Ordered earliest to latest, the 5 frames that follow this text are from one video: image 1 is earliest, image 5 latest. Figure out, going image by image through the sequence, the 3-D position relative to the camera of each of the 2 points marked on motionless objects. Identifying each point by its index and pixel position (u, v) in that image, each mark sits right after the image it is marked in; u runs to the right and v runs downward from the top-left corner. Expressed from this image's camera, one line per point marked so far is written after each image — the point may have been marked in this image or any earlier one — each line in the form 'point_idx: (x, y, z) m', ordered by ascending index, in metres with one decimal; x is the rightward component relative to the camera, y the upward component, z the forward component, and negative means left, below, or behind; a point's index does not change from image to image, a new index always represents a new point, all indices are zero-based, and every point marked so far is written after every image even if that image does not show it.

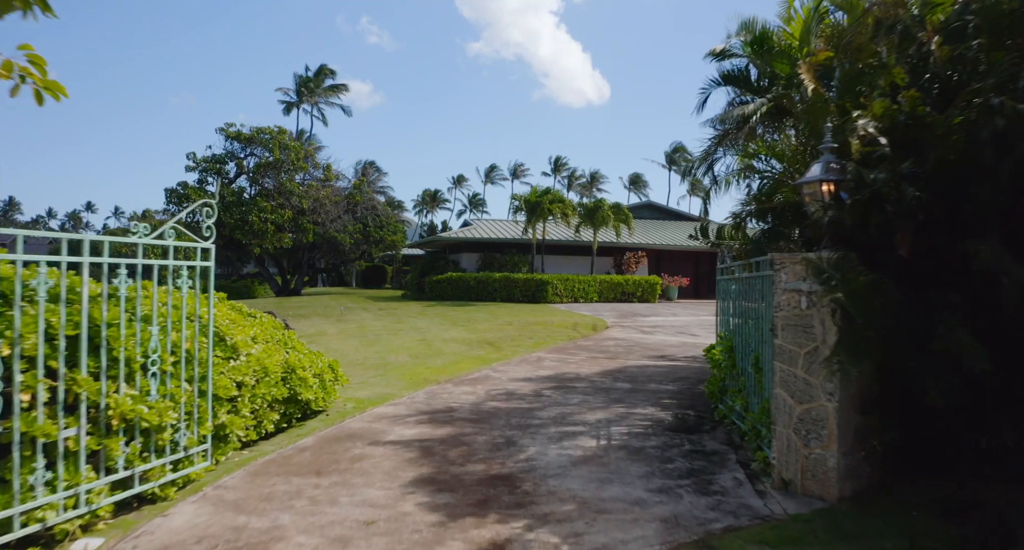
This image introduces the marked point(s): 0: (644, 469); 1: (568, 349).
0: (+1.0, -1.5, +4.8) m
1: (+1.0, -1.4, +11.3) m
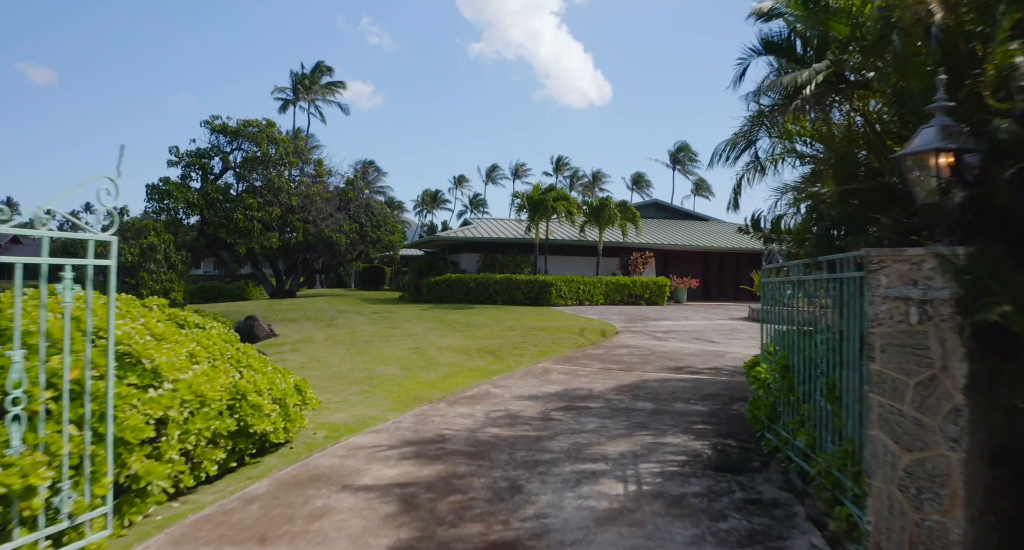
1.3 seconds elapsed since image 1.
0: (+1.1, -1.6, +3.7) m
1: (+1.1, -1.4, +10.1) m
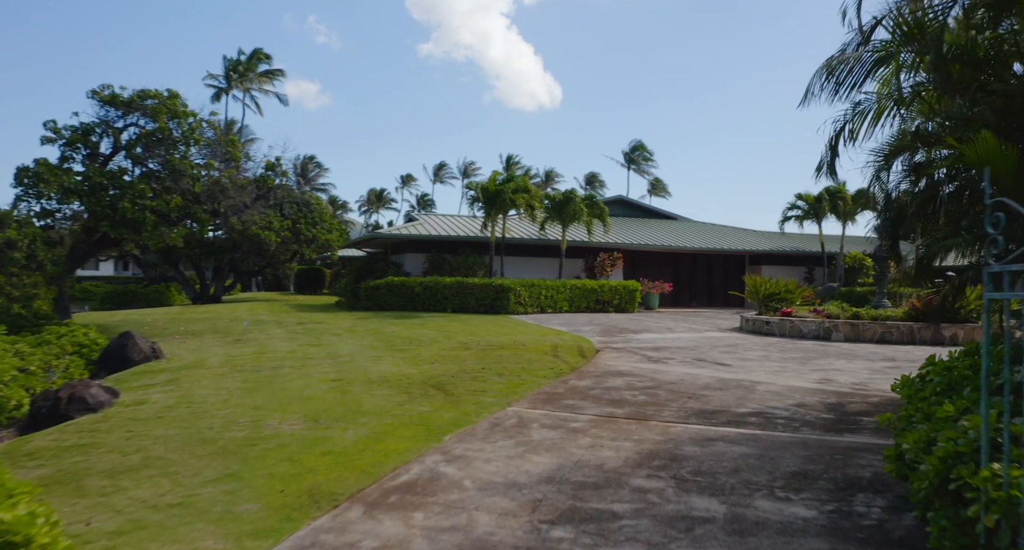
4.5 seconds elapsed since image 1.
0: (+1.1, -1.6, +0.8) m
1: (+0.6, -1.5, +7.3) m
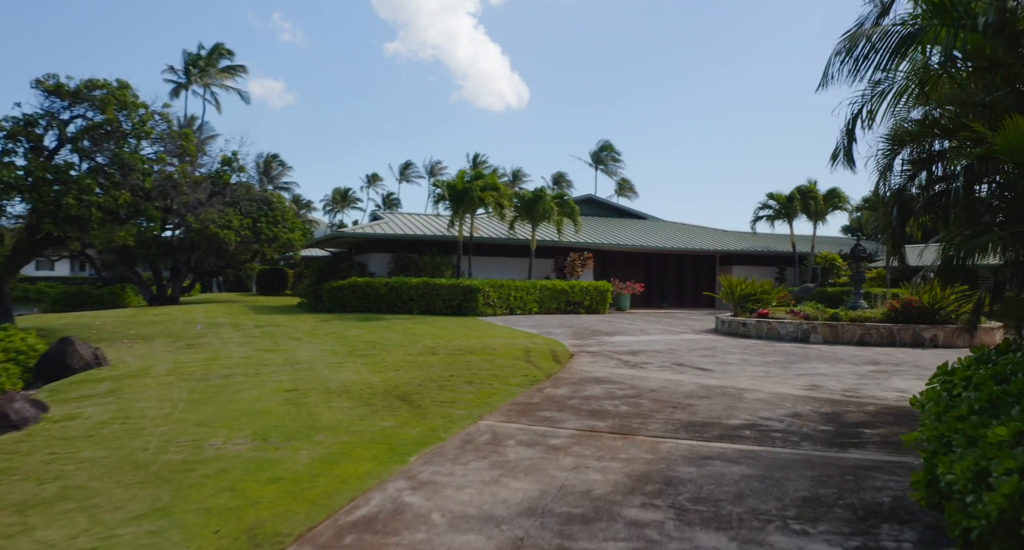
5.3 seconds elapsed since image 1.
0: (+1.2, -1.6, +0.3) m
1: (+0.3, -1.5, +6.7) m
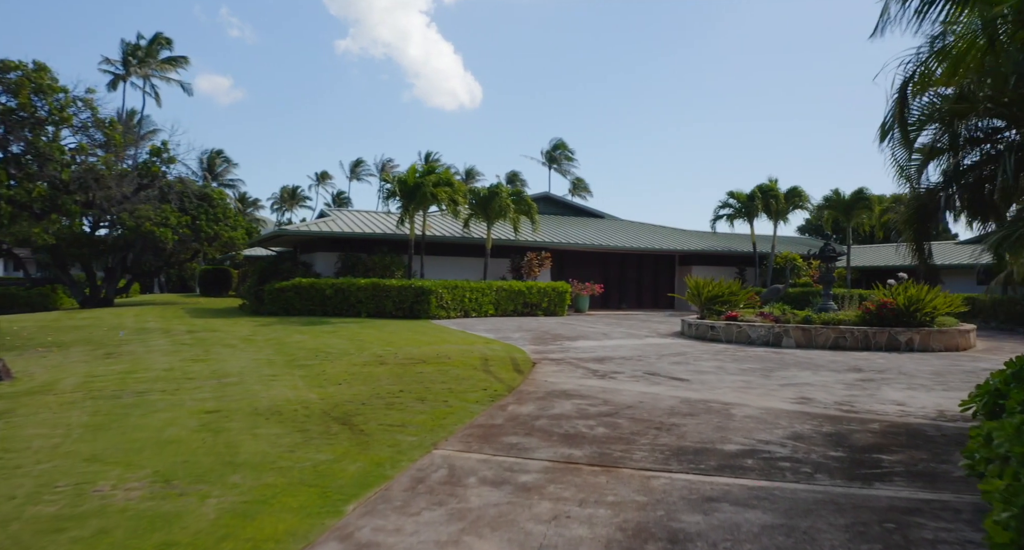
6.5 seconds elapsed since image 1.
0: (+1.3, -1.6, -0.6) m
1: (-0.1, -1.5, +5.8) m
